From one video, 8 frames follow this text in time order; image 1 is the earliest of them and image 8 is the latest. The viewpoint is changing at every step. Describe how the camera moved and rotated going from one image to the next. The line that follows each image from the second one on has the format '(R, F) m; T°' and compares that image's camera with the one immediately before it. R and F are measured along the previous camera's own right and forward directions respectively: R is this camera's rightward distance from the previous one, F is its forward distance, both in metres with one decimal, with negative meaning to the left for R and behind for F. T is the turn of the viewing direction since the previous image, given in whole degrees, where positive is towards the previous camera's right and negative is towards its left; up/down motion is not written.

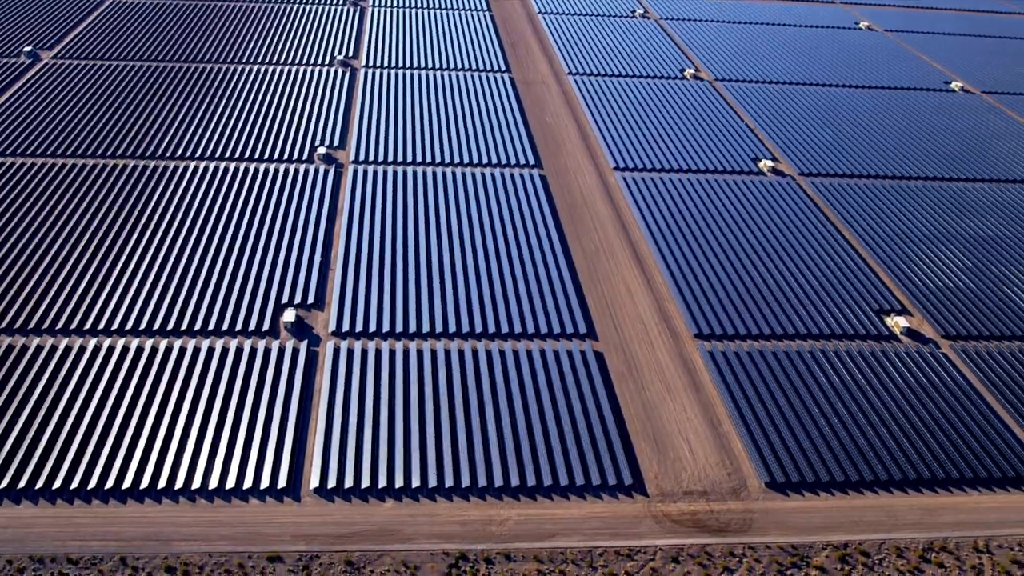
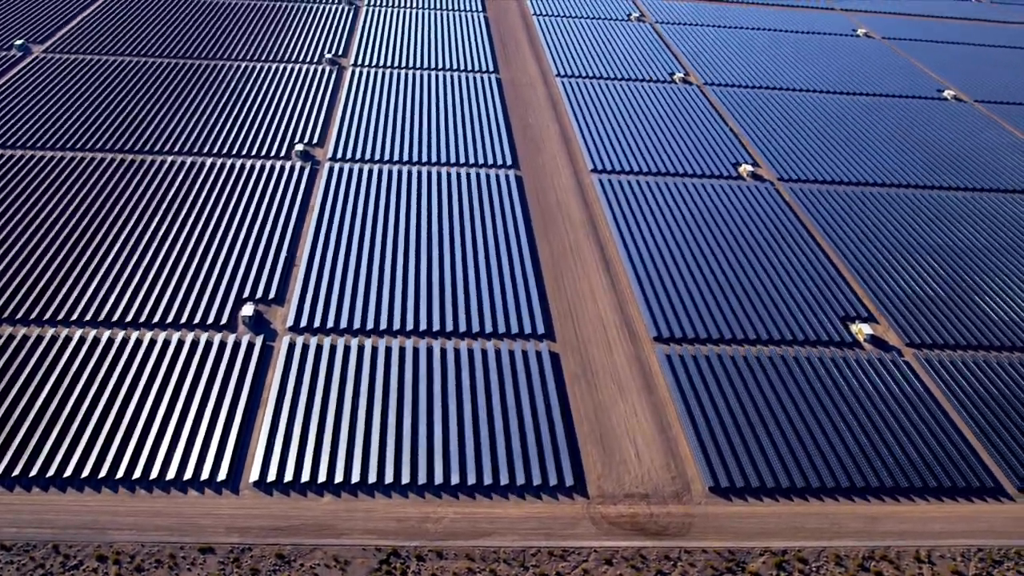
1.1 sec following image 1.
(+1.2, 0.0) m; -1°
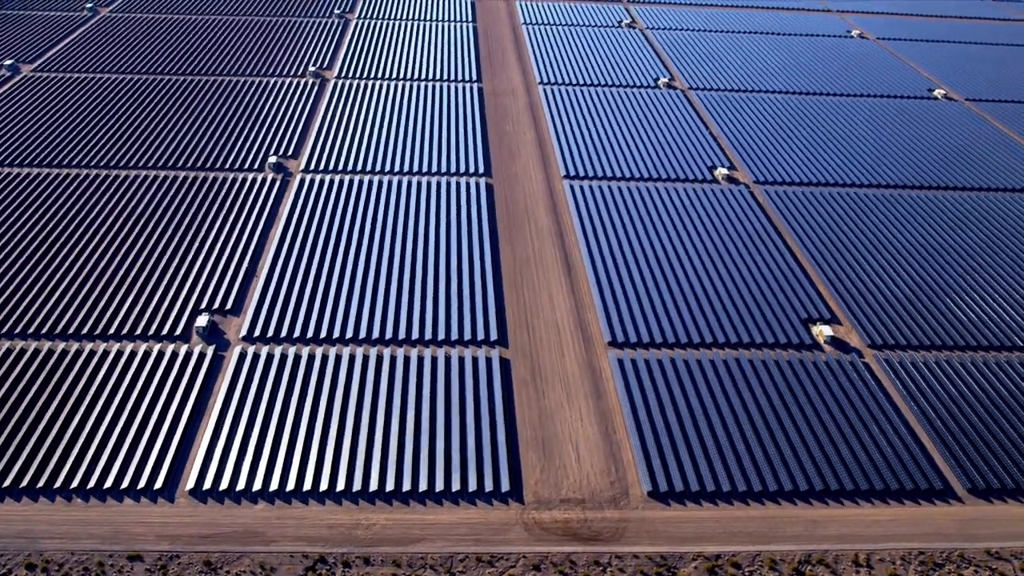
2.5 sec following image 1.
(+1.7, 0.0) m; -2°
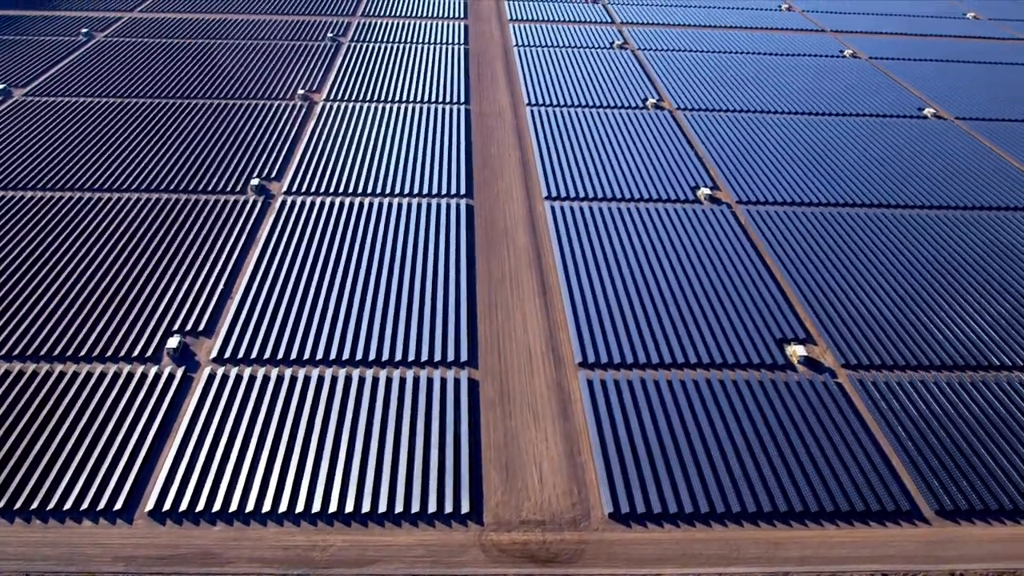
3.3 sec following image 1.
(+0.9, 0.0) m; -1°
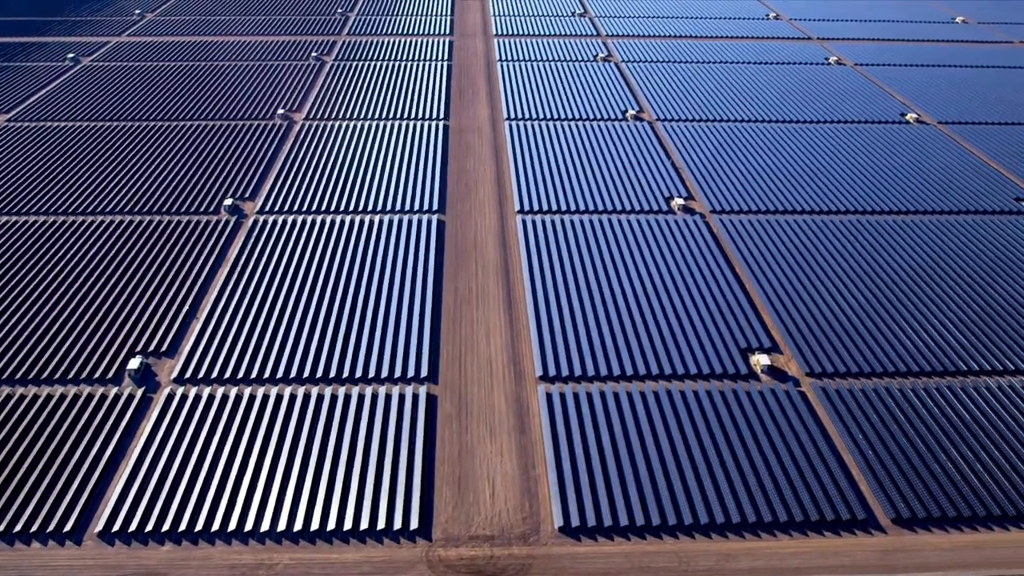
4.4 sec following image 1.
(+1.2, +0.1) m; -1°
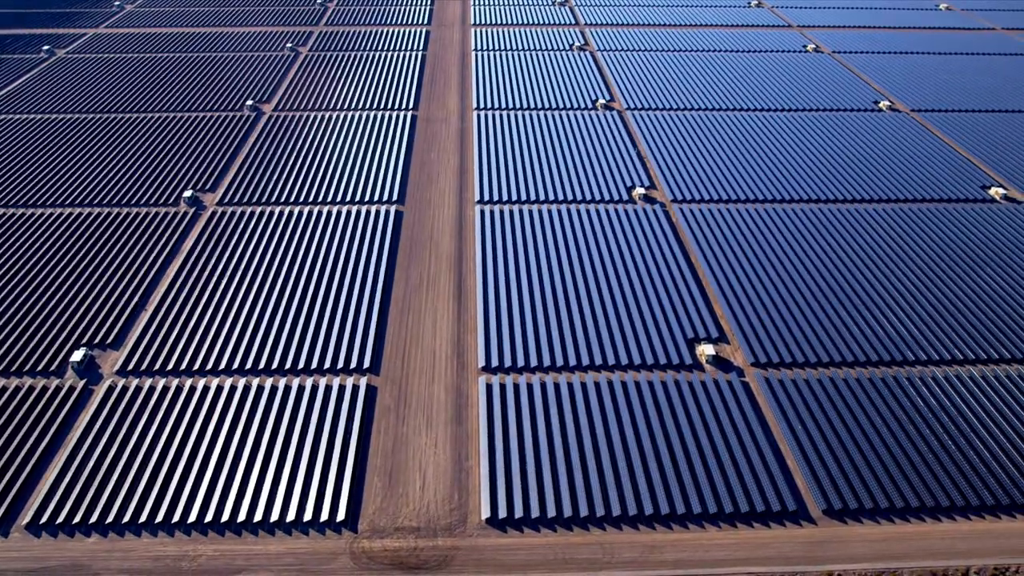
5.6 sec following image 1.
(+1.4, +0.1) m; -1°
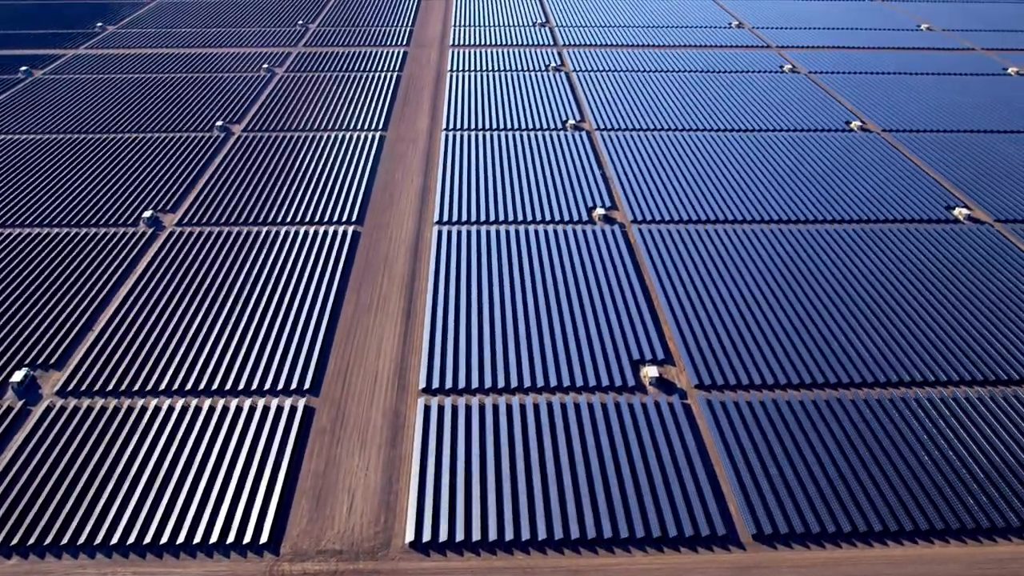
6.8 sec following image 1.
(+1.4, +0.1) m; -1°
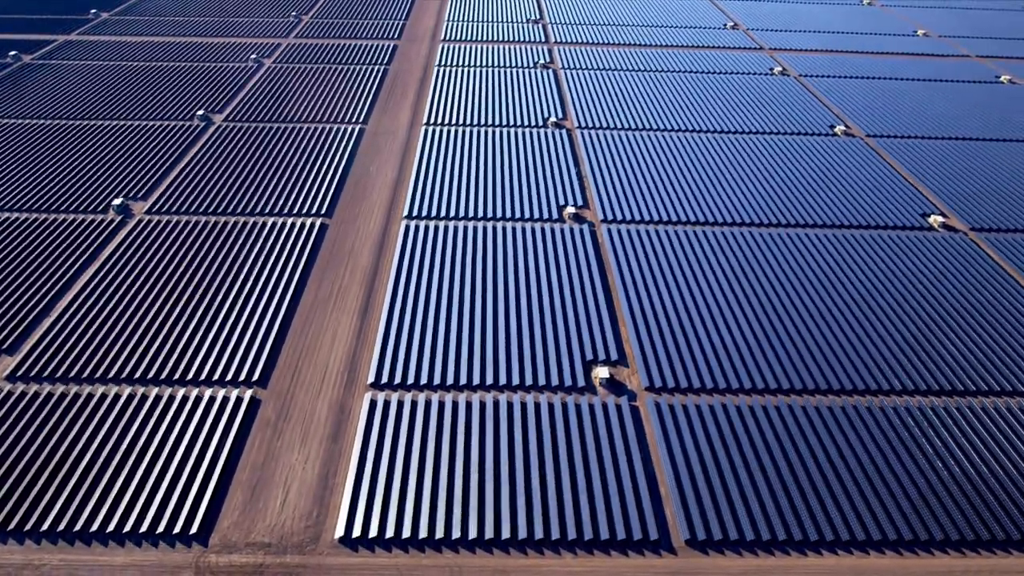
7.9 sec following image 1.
(+1.3, +0.1) m; -1°
